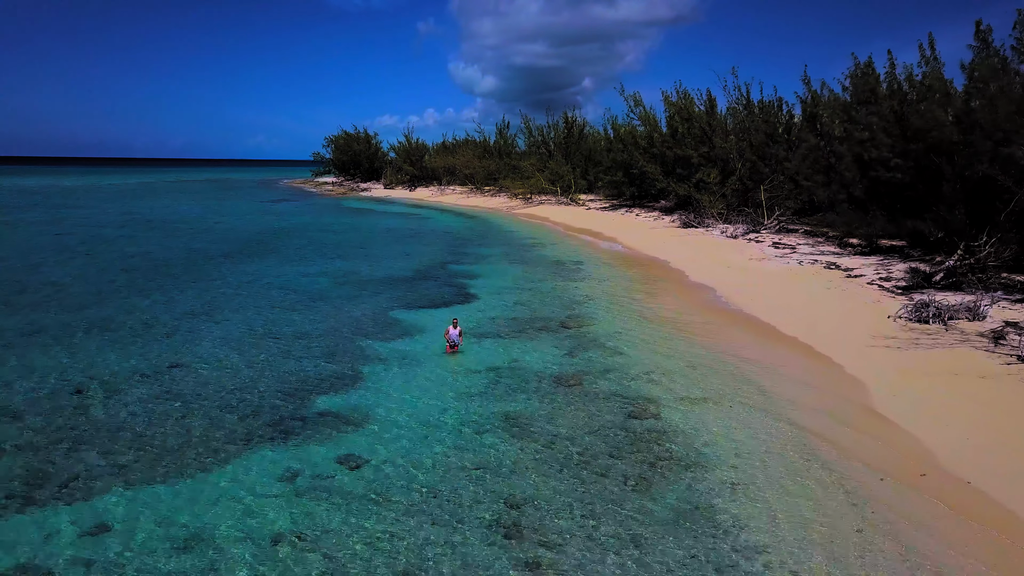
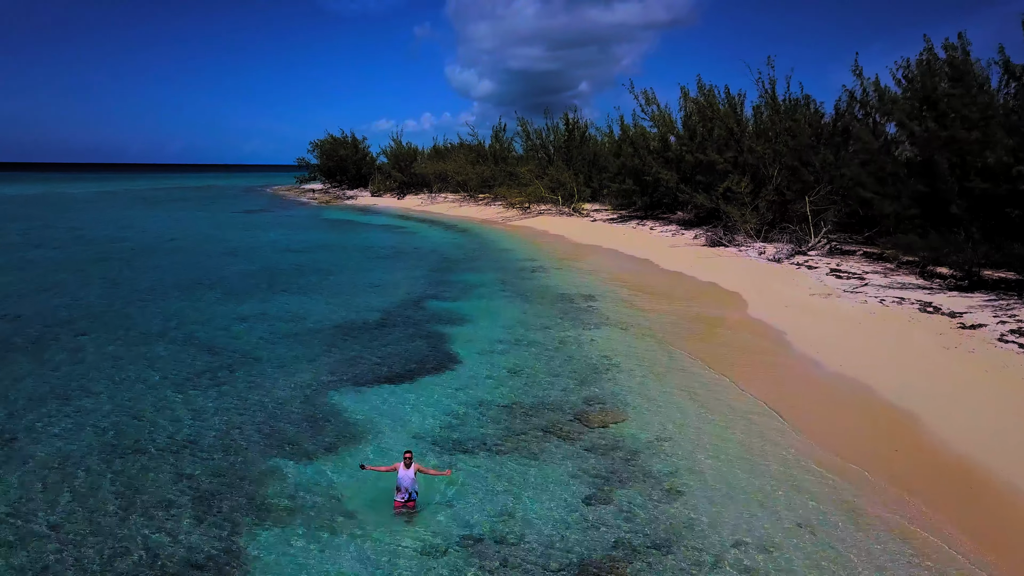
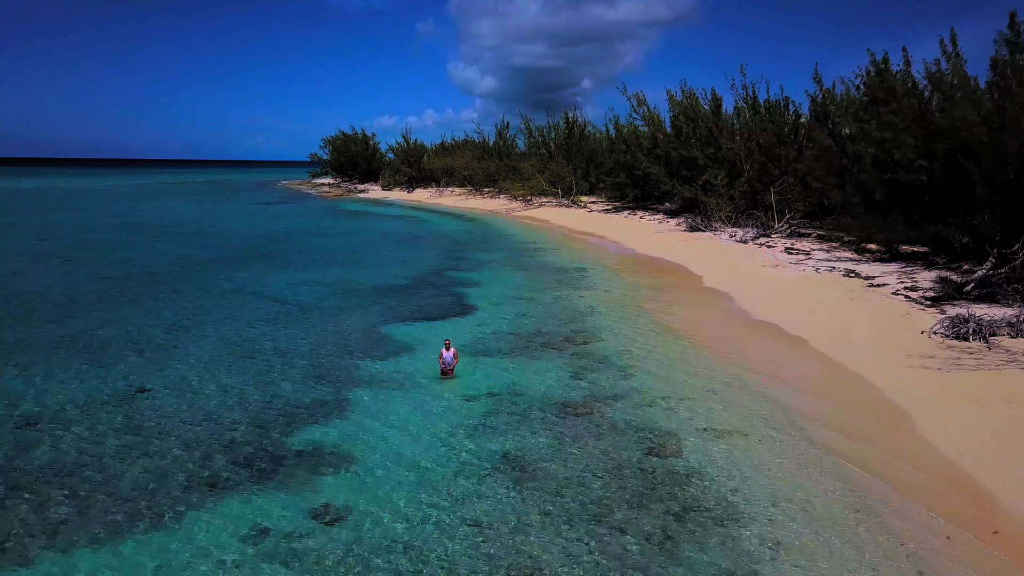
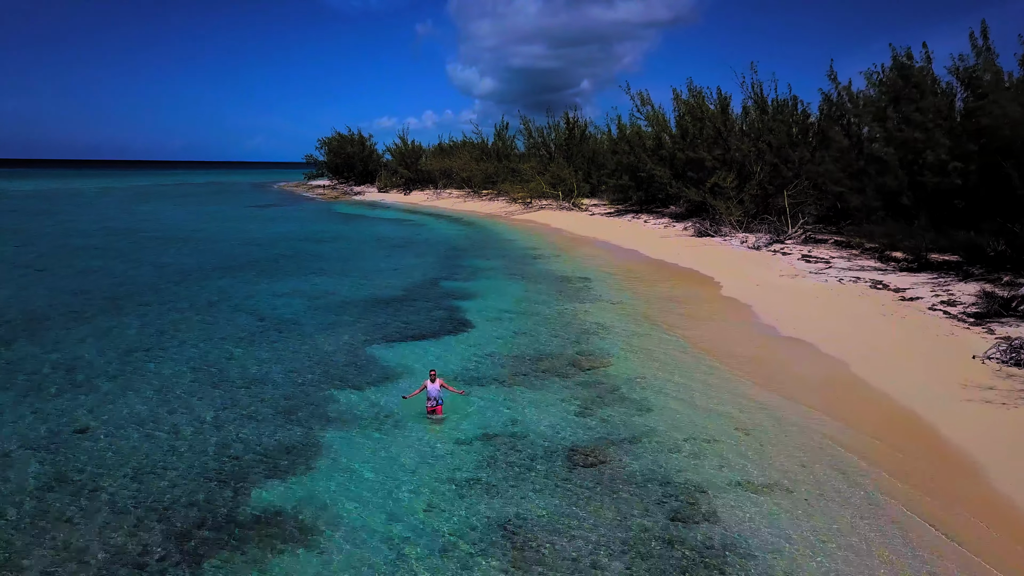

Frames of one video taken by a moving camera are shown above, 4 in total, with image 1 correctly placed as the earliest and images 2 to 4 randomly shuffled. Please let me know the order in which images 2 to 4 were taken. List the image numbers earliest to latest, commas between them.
3, 4, 2
